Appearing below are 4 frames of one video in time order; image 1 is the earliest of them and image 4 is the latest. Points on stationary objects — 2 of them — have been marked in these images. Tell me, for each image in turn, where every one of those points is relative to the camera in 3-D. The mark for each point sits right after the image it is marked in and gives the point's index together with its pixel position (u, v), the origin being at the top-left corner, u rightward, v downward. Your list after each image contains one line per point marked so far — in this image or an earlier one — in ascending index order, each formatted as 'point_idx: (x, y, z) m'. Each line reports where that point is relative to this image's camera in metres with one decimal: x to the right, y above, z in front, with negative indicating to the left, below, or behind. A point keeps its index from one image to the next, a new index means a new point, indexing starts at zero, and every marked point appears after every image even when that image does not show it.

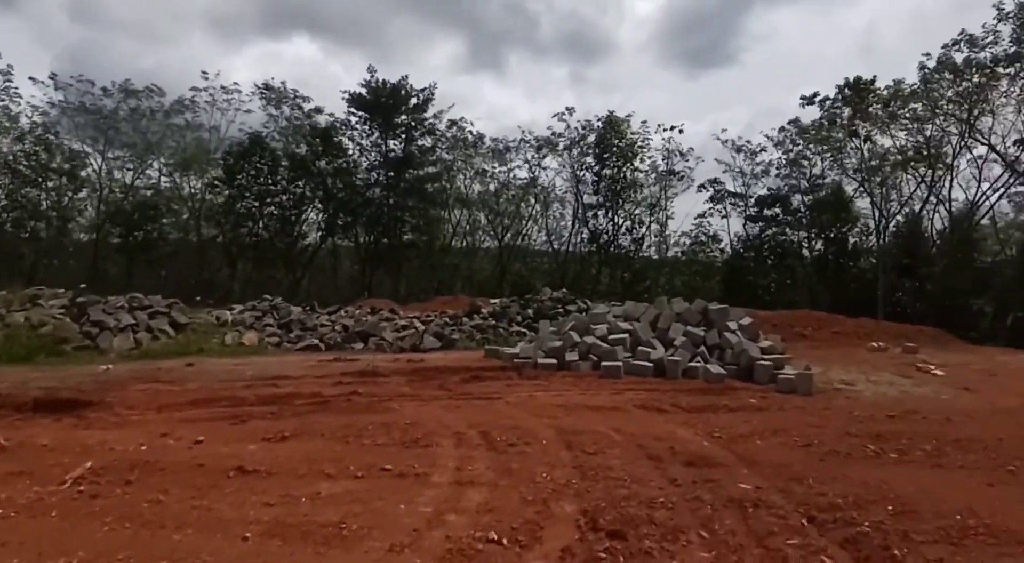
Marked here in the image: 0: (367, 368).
0: (-2.8, -1.6, +11.5) m
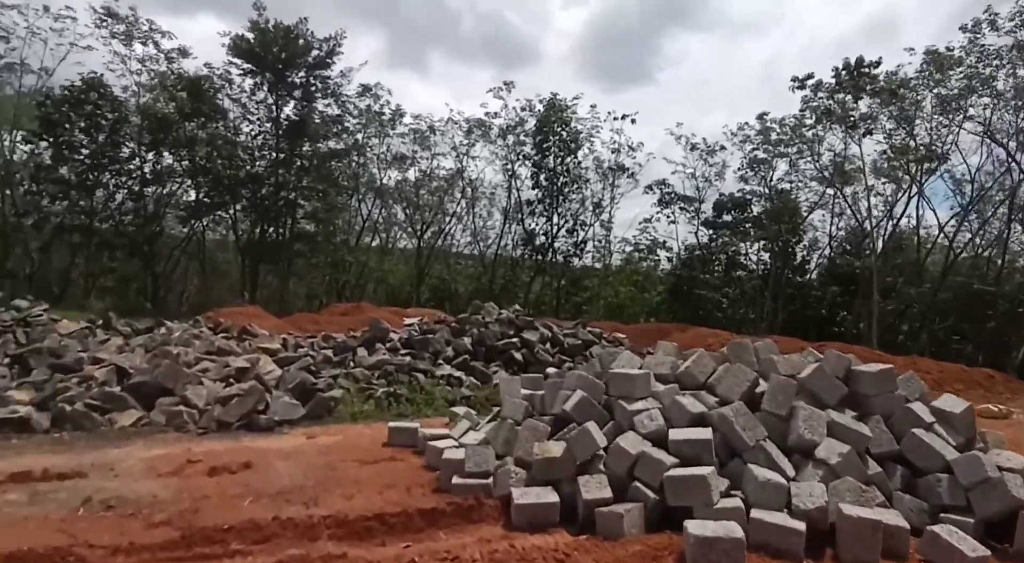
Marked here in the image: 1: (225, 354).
0: (-3.3, -1.7, +4.4) m
1: (-4.5, -1.1, +9.4) m
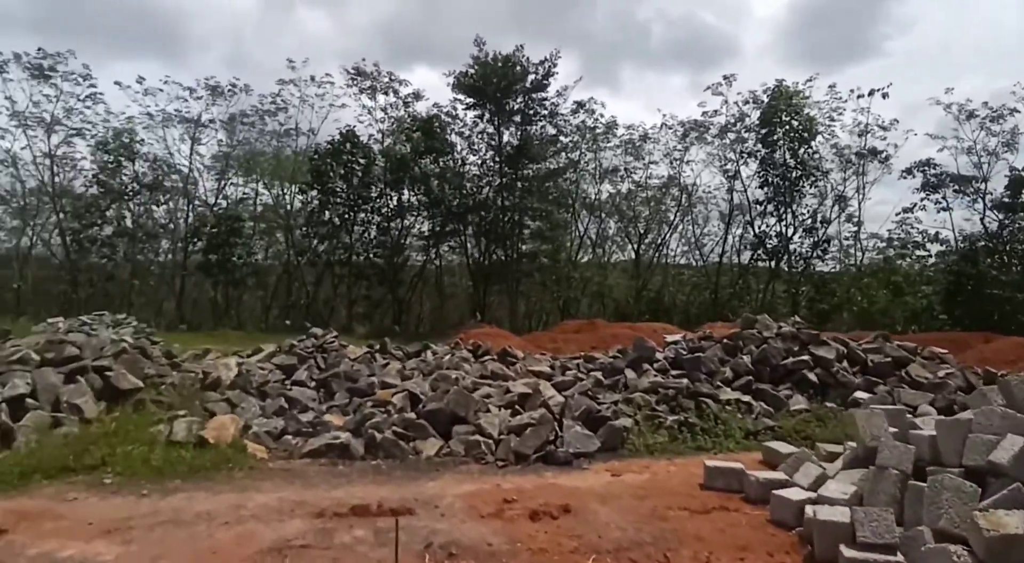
0: (-0.6, -1.9, +4.1) m
1: (-0.2, -1.5, +9.2) m
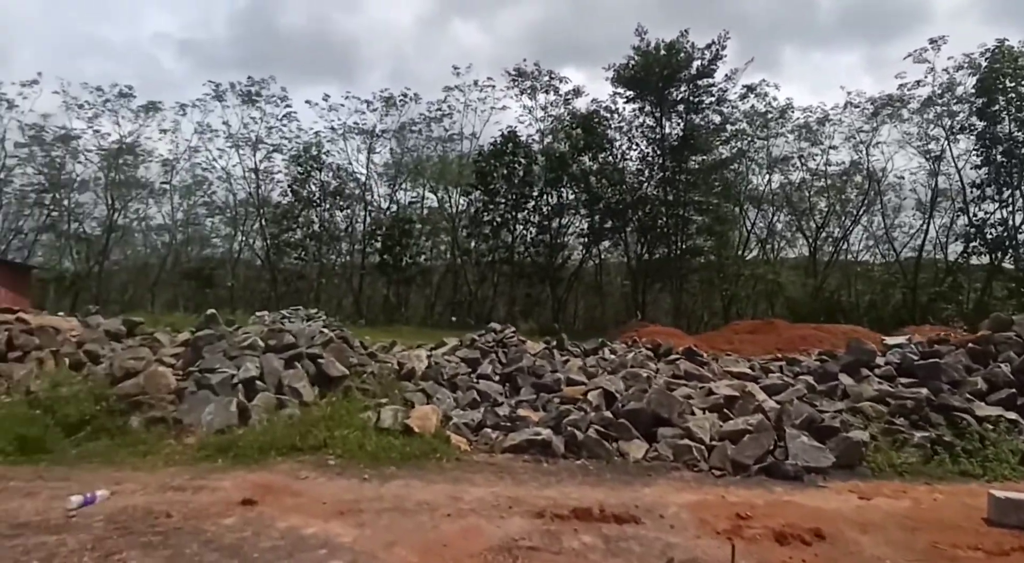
0: (+0.9, -1.8, +3.6) m
1: (+2.6, -1.4, +8.5) m
